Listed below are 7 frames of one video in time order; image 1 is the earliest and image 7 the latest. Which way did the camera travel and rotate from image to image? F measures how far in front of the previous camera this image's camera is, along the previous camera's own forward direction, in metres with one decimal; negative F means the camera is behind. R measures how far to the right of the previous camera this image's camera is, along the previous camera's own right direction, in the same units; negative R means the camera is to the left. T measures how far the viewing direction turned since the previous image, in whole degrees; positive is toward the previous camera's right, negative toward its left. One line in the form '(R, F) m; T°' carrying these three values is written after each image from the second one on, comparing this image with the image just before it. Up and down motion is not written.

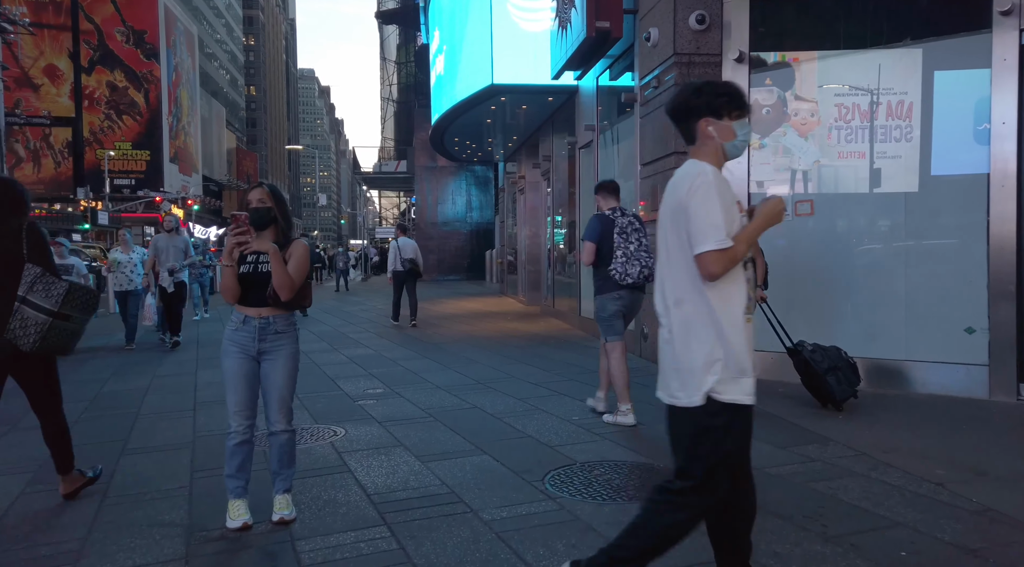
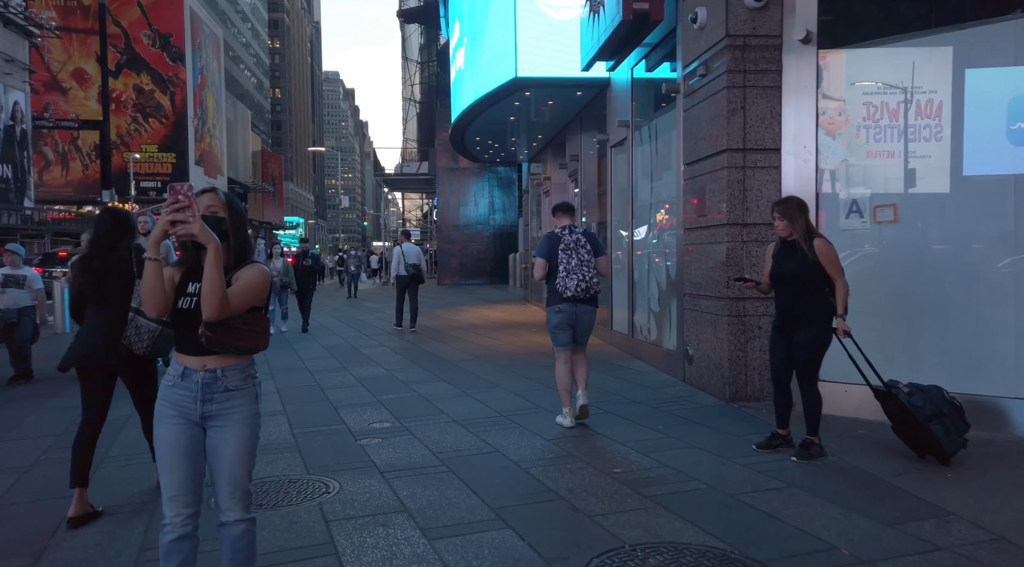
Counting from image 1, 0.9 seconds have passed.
(0.0, +1.0) m; -2°
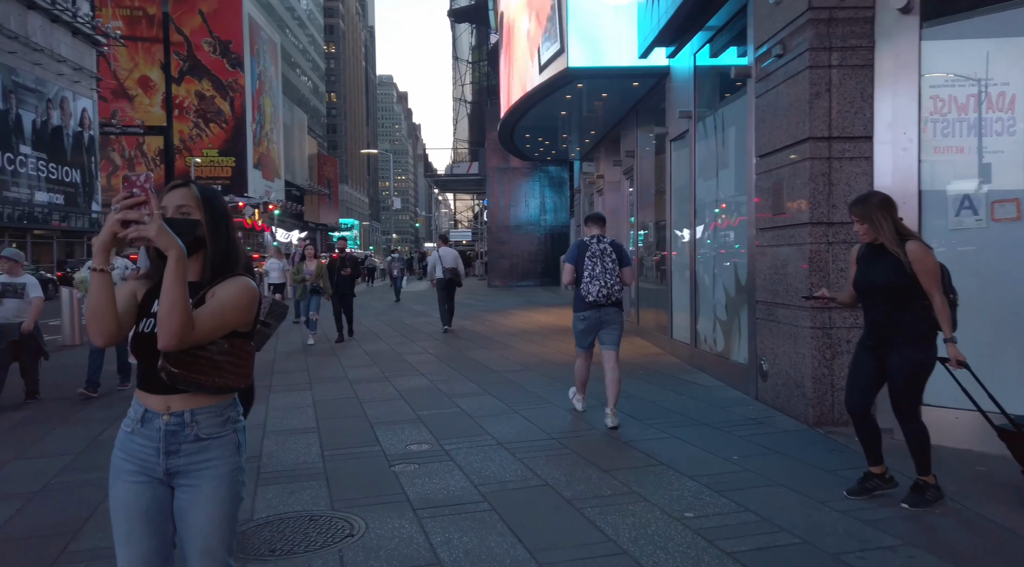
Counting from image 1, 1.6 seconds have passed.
(0.0, +0.7) m; -4°
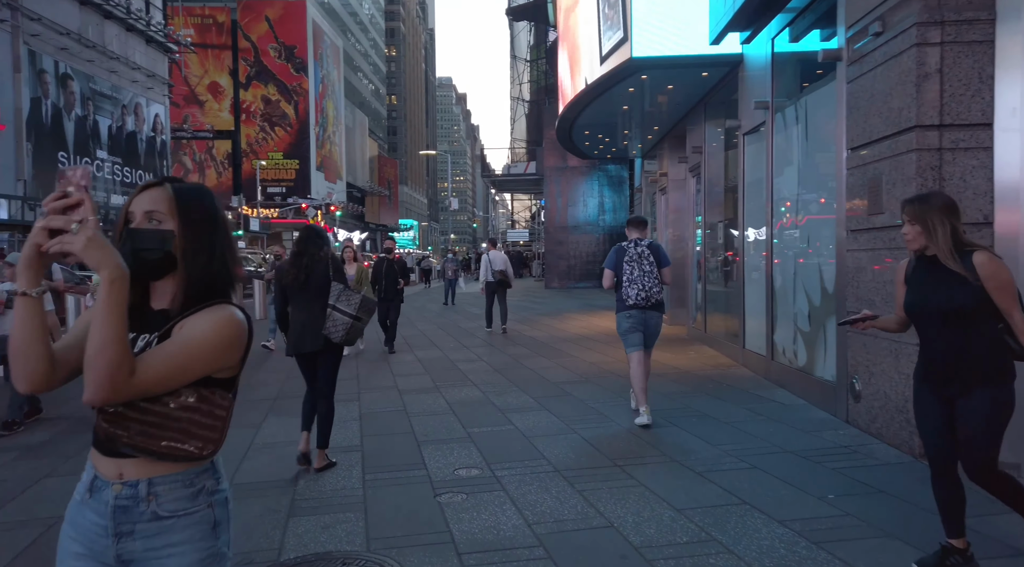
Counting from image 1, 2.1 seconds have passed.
(0.0, +0.6) m; -4°
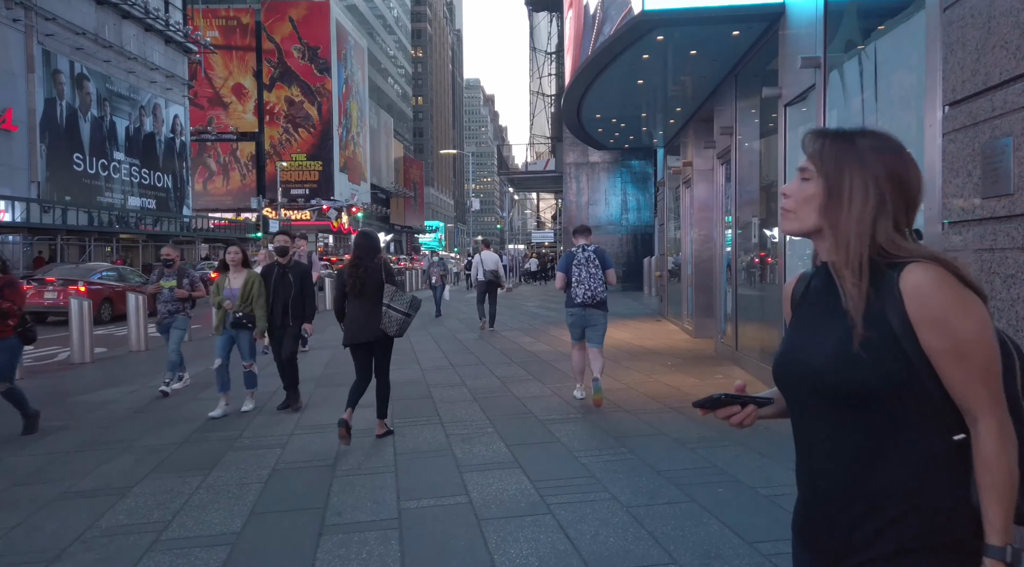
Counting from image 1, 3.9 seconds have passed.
(+0.5, +2.0) m; -2°
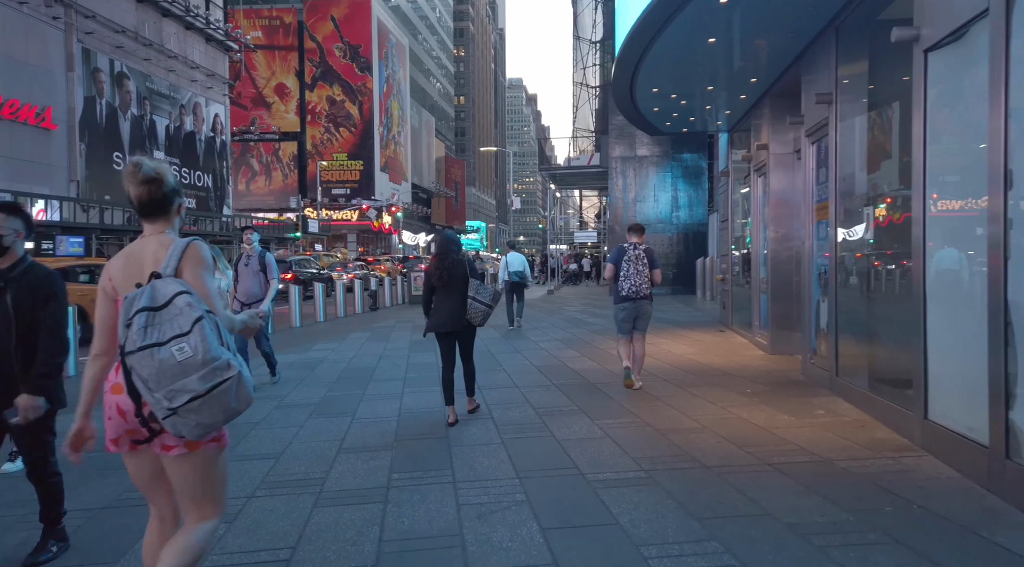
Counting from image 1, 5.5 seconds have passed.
(0.0, +1.9) m; -3°
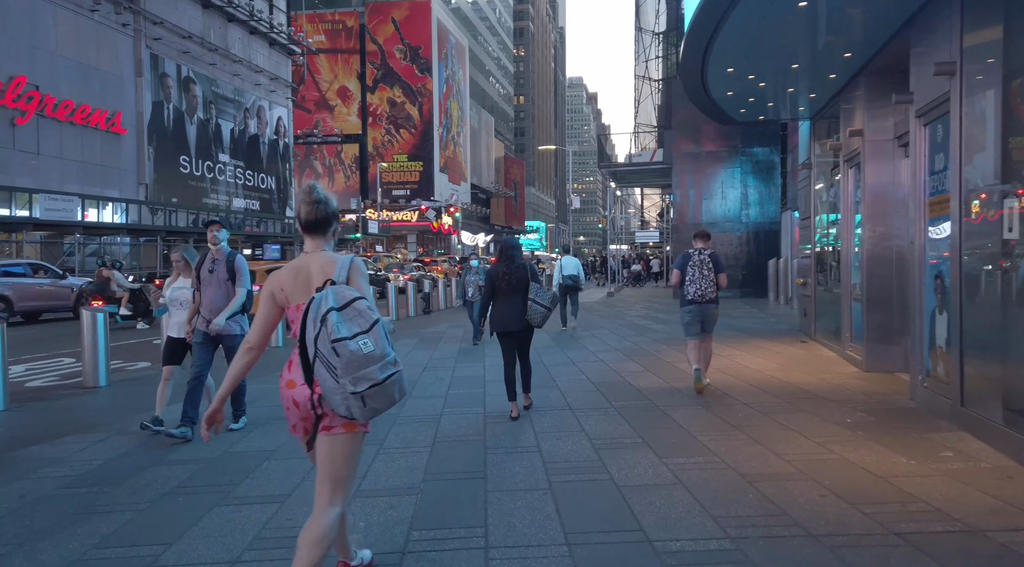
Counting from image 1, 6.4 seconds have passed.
(+0.1, +1.1) m; -4°
